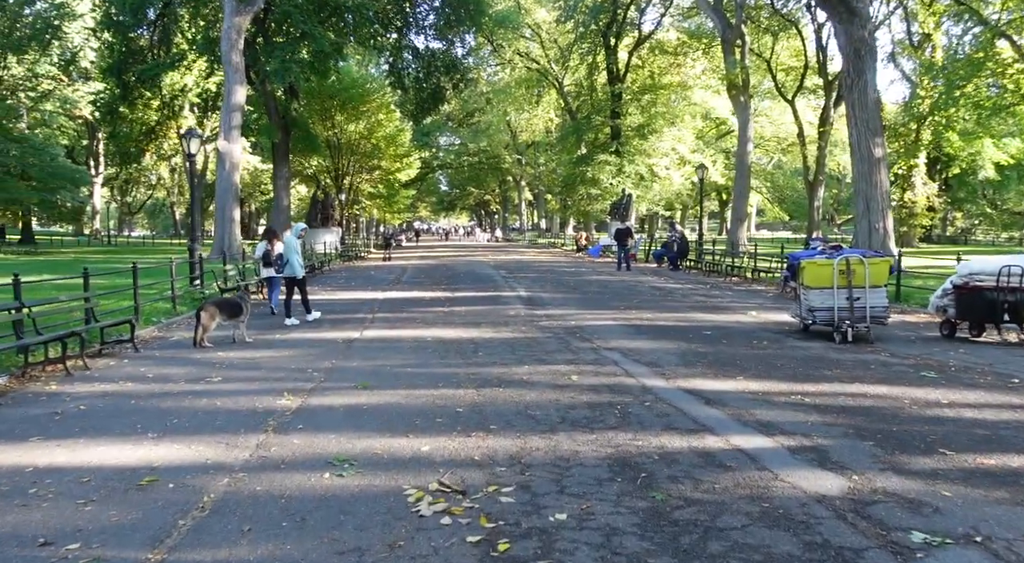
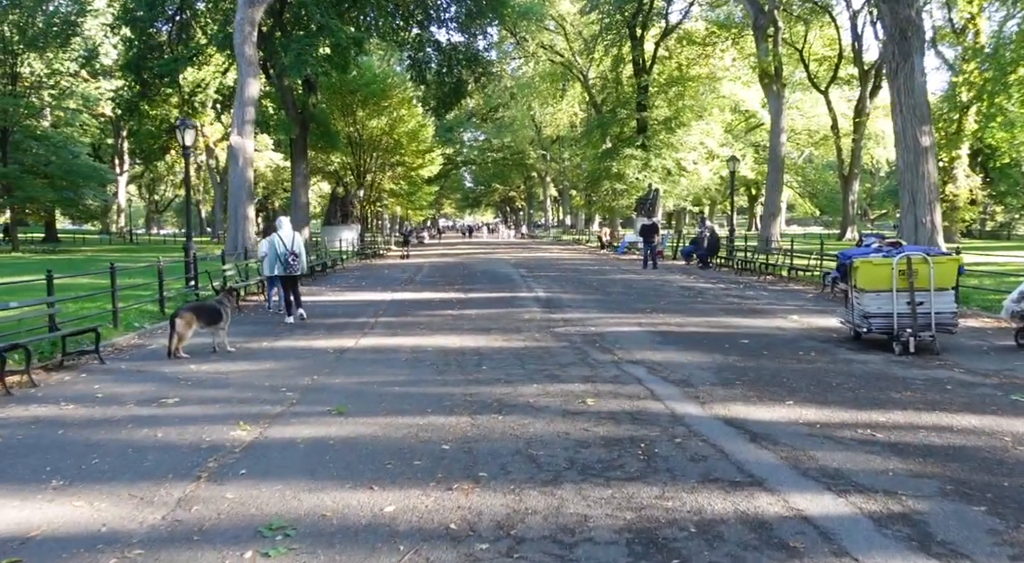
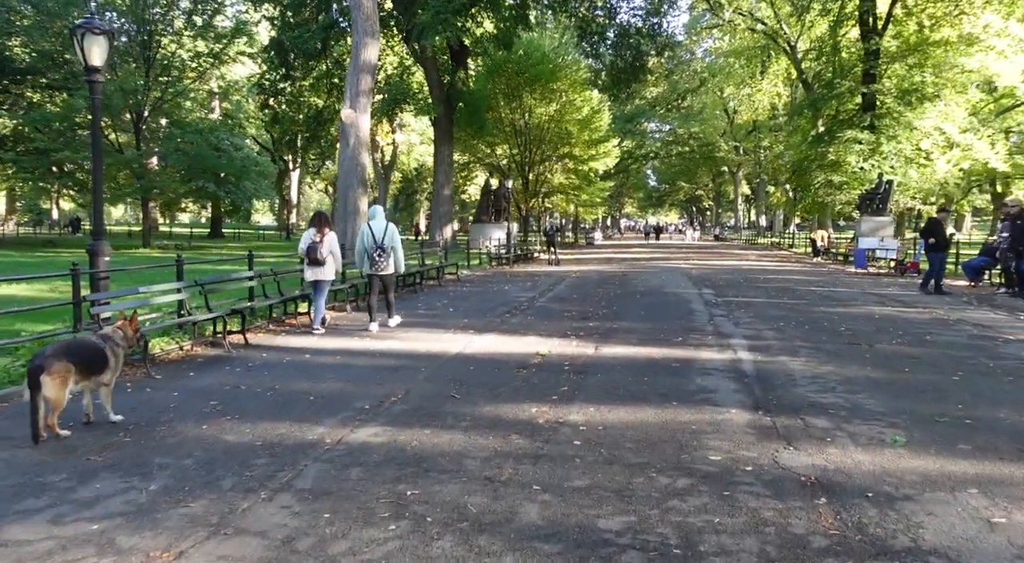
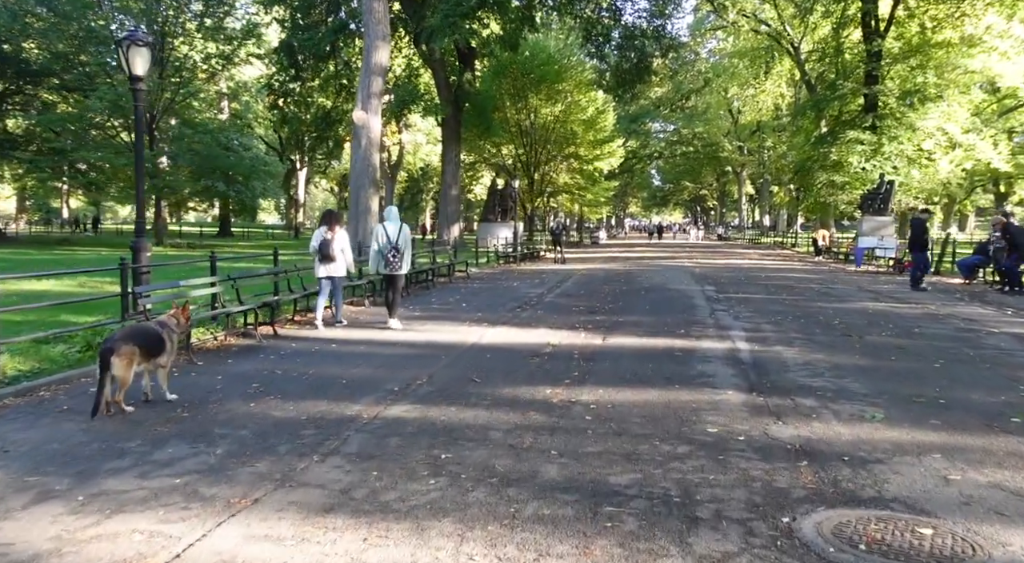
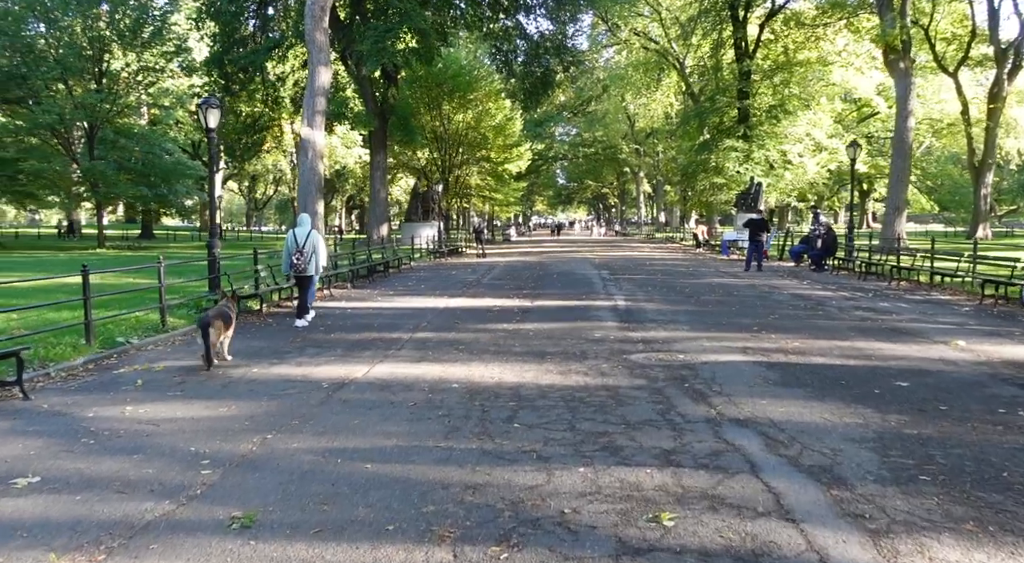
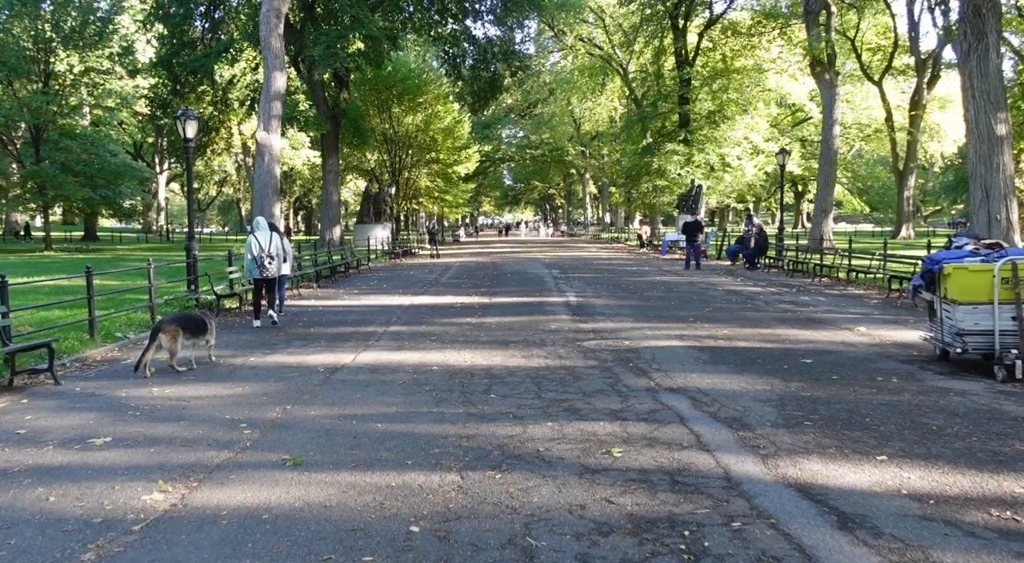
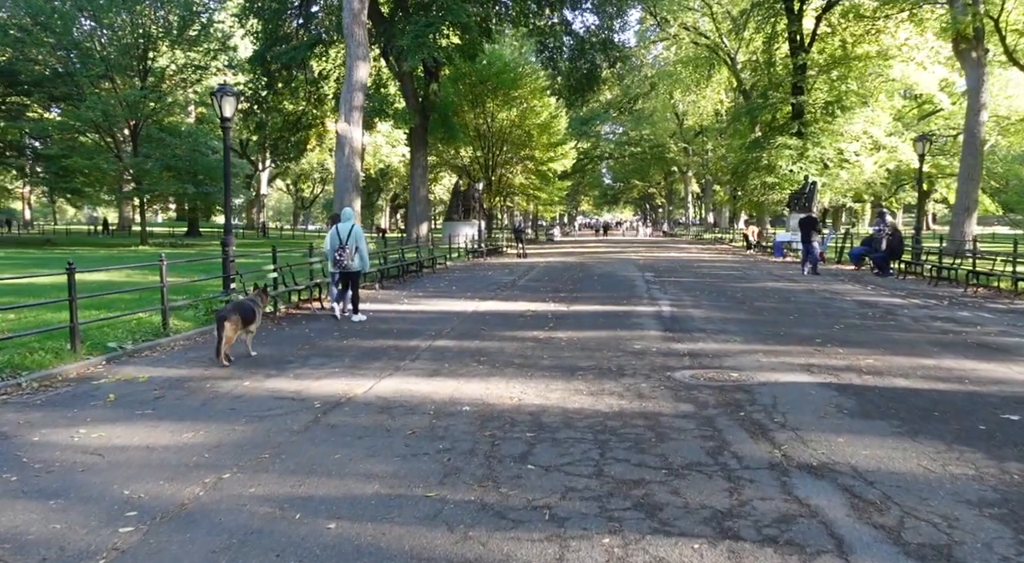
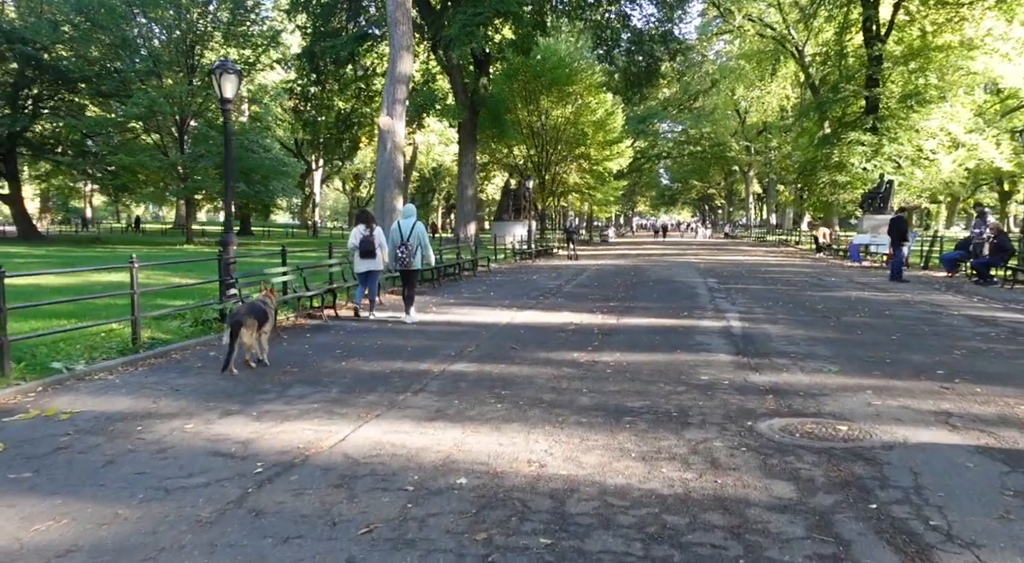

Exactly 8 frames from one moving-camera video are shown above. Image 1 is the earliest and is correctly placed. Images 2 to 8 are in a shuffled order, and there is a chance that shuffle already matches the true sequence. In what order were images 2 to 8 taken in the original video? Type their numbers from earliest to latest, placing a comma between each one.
2, 6, 5, 7, 8, 4, 3
